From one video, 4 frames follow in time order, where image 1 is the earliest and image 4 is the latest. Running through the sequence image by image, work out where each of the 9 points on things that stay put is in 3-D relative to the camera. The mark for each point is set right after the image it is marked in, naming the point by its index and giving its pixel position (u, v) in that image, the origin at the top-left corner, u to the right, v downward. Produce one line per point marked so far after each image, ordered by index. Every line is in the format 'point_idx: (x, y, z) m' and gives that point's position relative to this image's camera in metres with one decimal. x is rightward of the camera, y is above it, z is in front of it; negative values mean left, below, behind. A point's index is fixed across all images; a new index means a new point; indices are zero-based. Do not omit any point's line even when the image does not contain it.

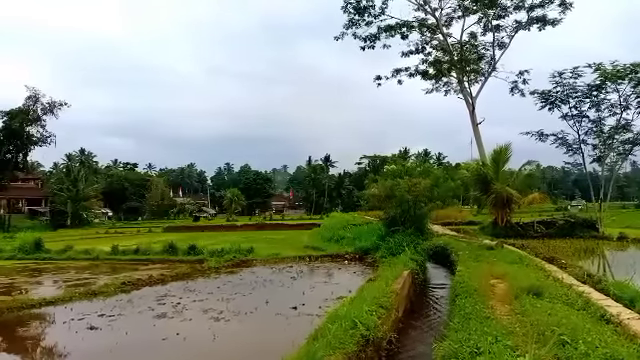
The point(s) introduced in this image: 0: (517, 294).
0: (+3.2, -1.8, +8.0) m
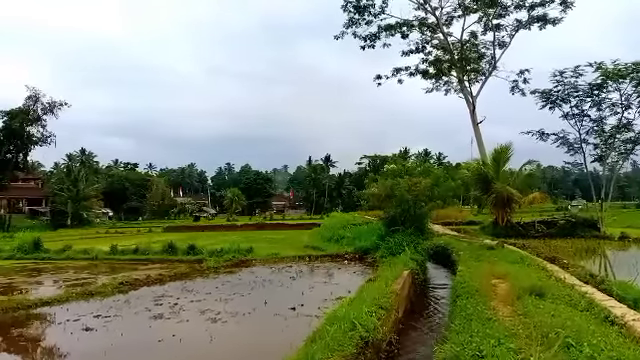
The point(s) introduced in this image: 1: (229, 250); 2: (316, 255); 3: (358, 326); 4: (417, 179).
0: (+3.2, -1.8, +7.8) m
1: (-3.4, -2.6, +18.2) m
2: (-0.1, -2.8, +18.0) m
3: (+0.5, -1.8, +6.1) m
4: (+3.4, +0.1, +17.4) m
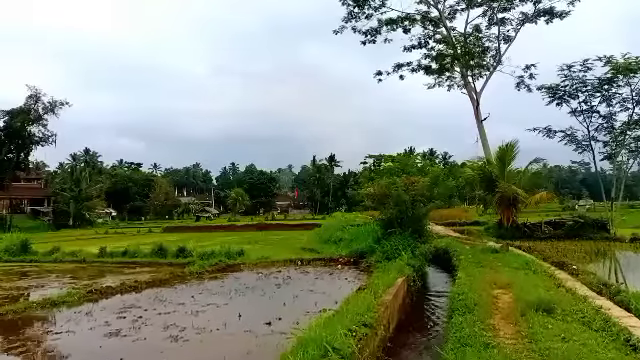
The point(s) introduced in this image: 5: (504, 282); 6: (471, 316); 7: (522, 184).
0: (+2.8, -1.8, +6.8) m
1: (-3.6, -2.6, +17.3) m
2: (-0.4, -2.7, +17.0) m
3: (+0.1, -1.8, +5.1) m
4: (+3.2, +0.1, +16.4) m
5: (+3.5, -1.9, +9.2) m
6: (+2.1, -1.9, +6.9) m
7: (+7.6, -0.1, +18.5) m
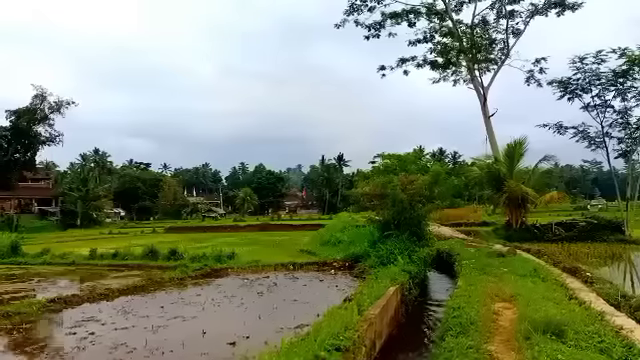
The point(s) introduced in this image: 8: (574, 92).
0: (+2.4, -1.8, +5.8) m
1: (-3.8, -2.6, +16.3) m
2: (-0.6, -2.7, +16.0) m
3: (-0.3, -1.8, +4.1) m
4: (+3.0, +0.1, +15.3) m
5: (+3.1, -1.9, +8.1) m
6: (+1.7, -1.9, +5.8) m
7: (+7.4, -0.1, +17.3) m
8: (+9.9, +3.5, +19.1) m
